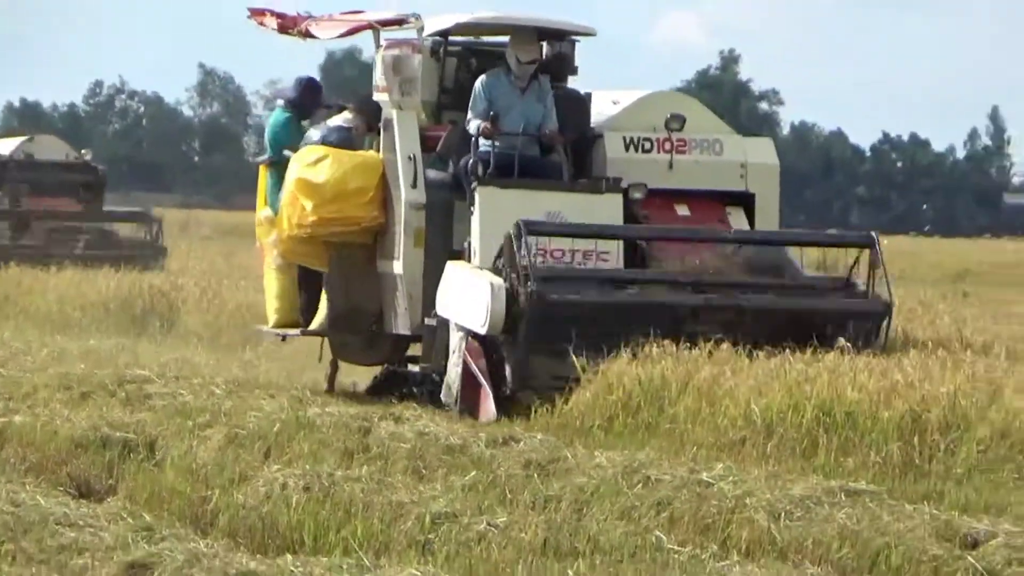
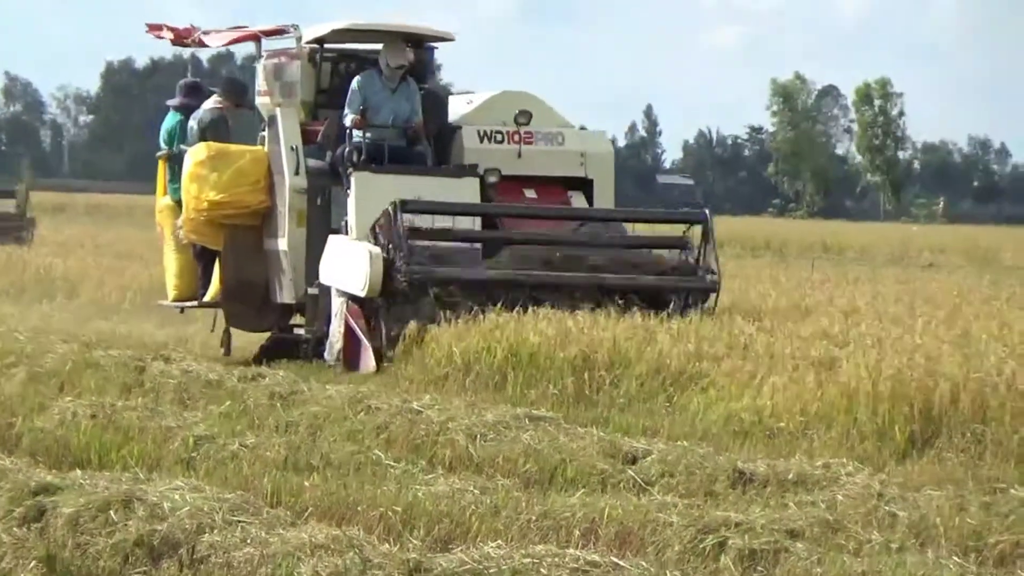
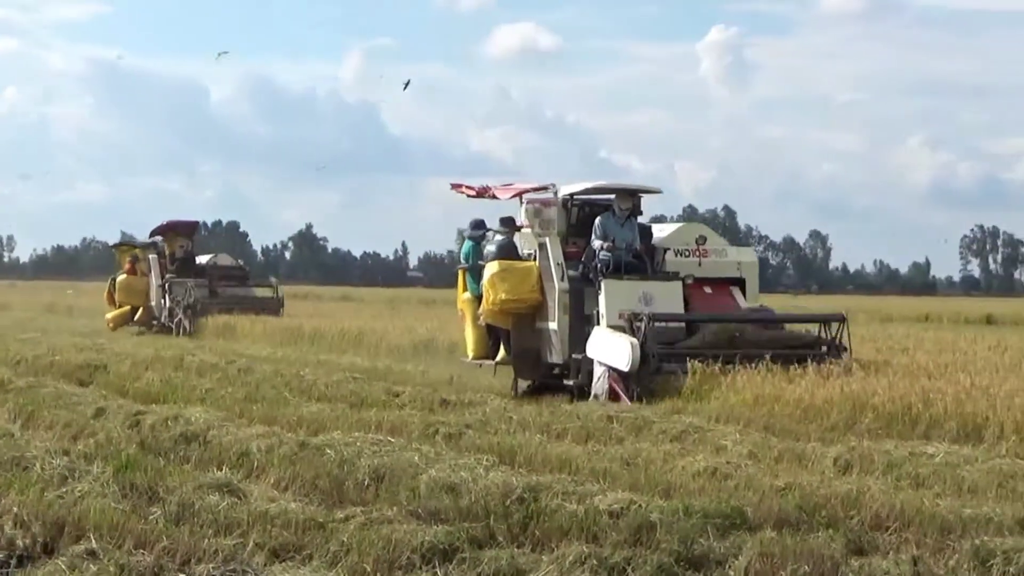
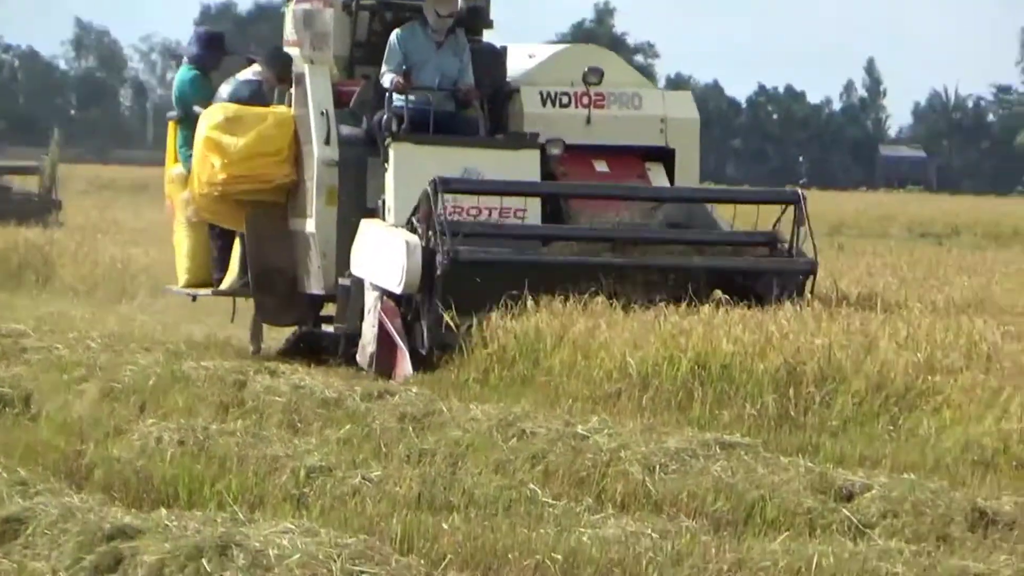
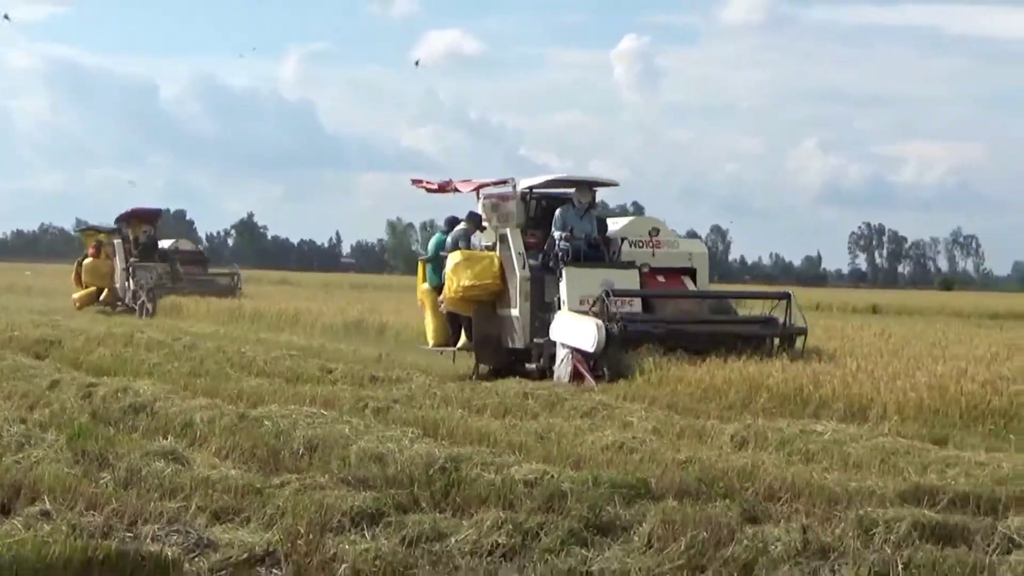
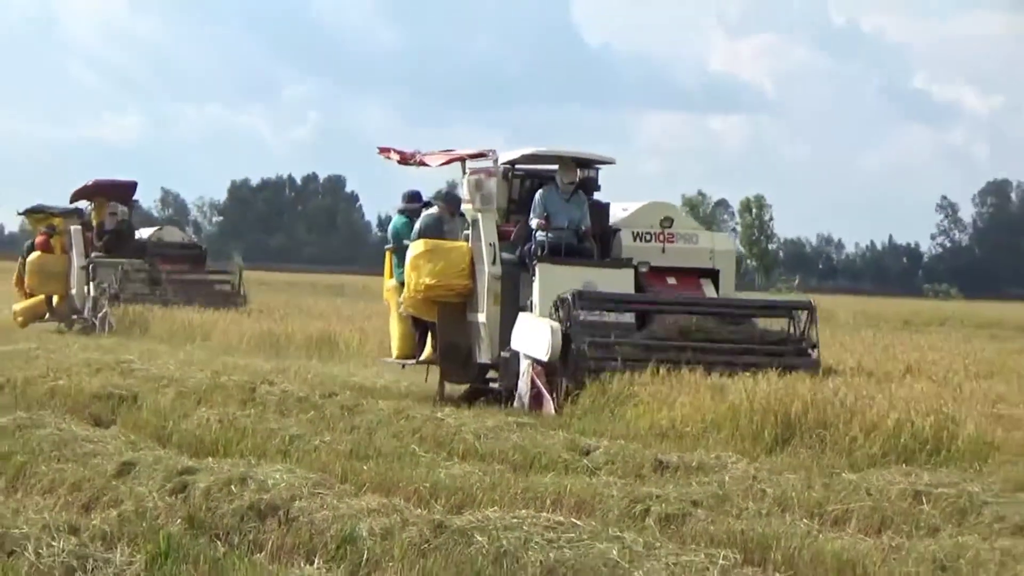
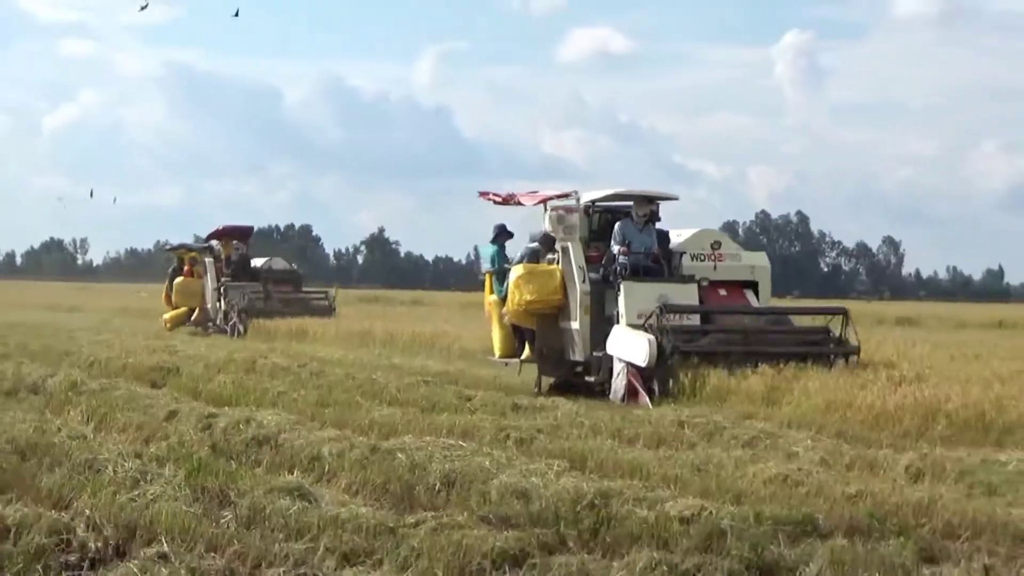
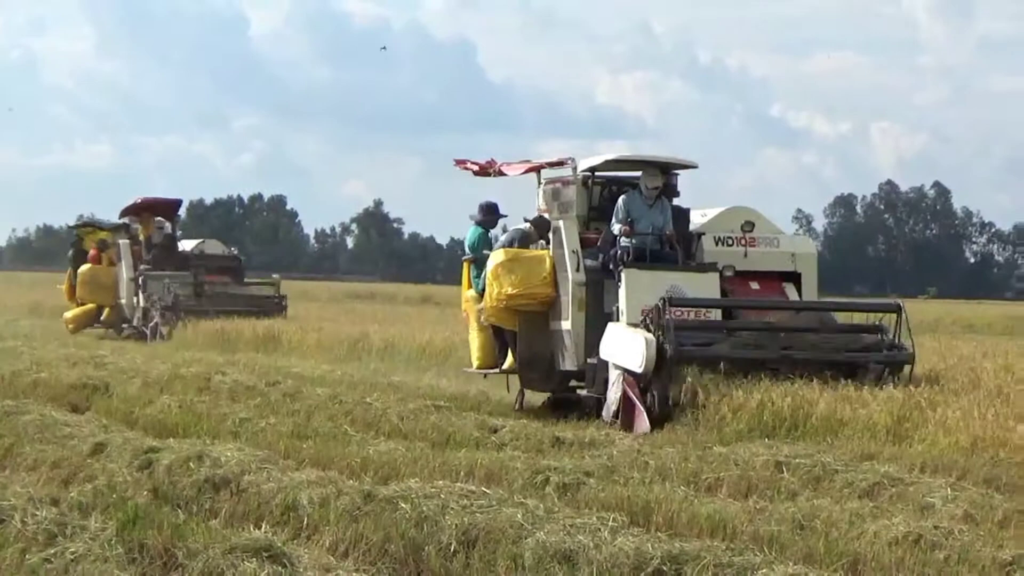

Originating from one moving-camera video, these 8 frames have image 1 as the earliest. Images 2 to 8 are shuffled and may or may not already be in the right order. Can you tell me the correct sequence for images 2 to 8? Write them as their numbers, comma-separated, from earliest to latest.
4, 2, 6, 8, 7, 3, 5
